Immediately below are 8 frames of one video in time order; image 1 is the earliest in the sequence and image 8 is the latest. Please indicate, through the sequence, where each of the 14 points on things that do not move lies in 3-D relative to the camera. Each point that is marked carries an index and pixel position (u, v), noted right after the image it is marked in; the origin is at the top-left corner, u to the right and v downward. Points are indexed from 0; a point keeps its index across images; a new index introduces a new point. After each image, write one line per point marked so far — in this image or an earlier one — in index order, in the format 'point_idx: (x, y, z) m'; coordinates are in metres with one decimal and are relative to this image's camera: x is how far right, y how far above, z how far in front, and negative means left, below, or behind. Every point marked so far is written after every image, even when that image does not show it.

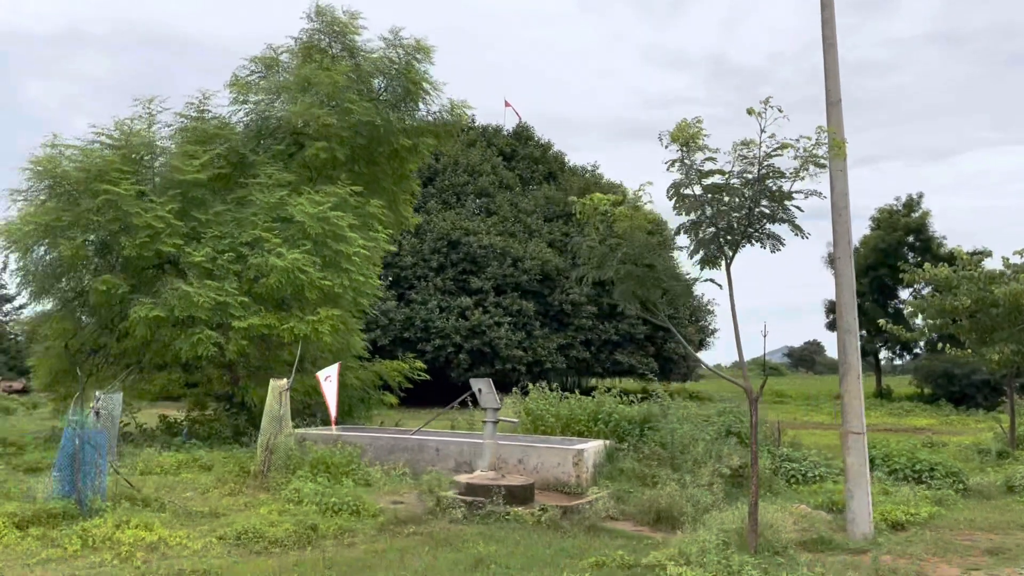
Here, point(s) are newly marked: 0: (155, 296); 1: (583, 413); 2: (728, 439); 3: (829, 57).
0: (-5.3, -0.1, +13.7) m
1: (+1.1, -1.9, +13.9) m
2: (+2.9, -2.0, +12.1) m
3: (+3.2, +2.3, +9.2) m
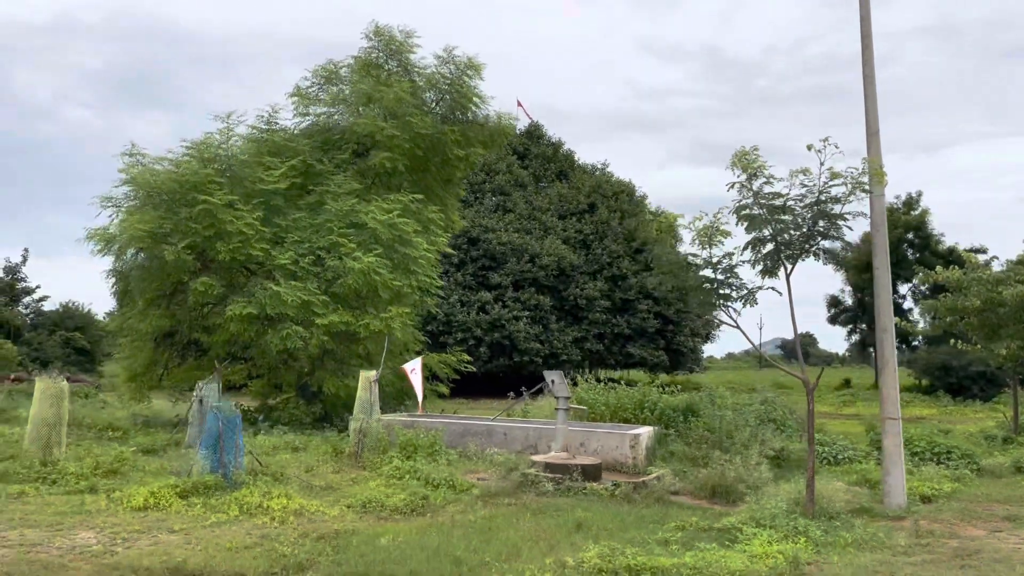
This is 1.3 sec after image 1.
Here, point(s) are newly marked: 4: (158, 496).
0: (-4.4, -0.1, +15.1) m
1: (+2.0, -1.9, +15.3) m
2: (+3.8, -2.0, +13.6) m
3: (+4.2, +2.3, +10.6) m
4: (-3.7, -2.2, +9.6) m
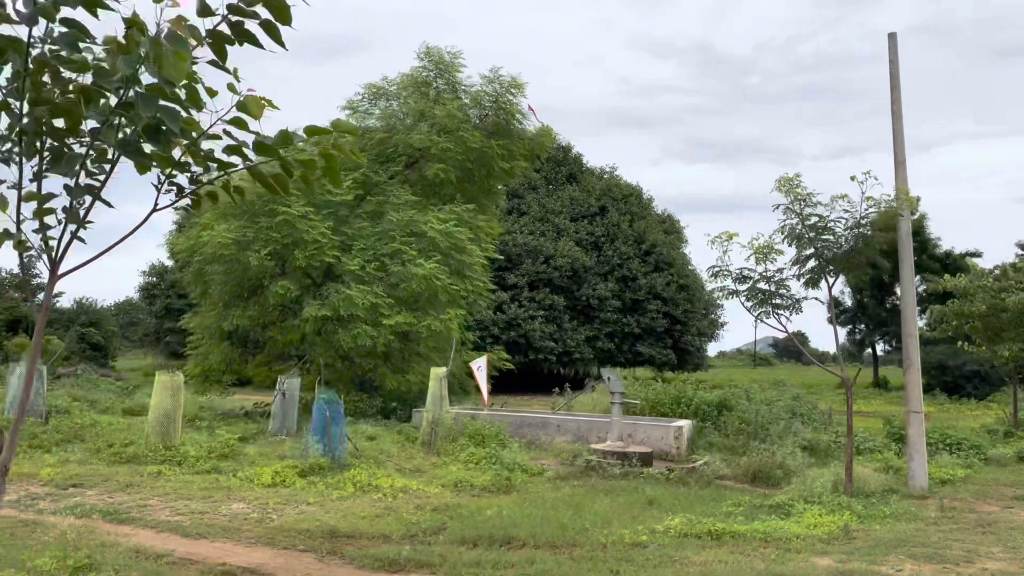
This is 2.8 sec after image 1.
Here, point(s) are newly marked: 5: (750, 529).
0: (-3.5, -0.2, +16.5) m
1: (+2.9, -2.0, +16.8) m
2: (+4.7, -2.2, +15.1) m
3: (+5.2, +2.2, +12.1) m
4: (-2.8, -2.3, +11.0) m
5: (+2.4, -2.4, +8.9) m
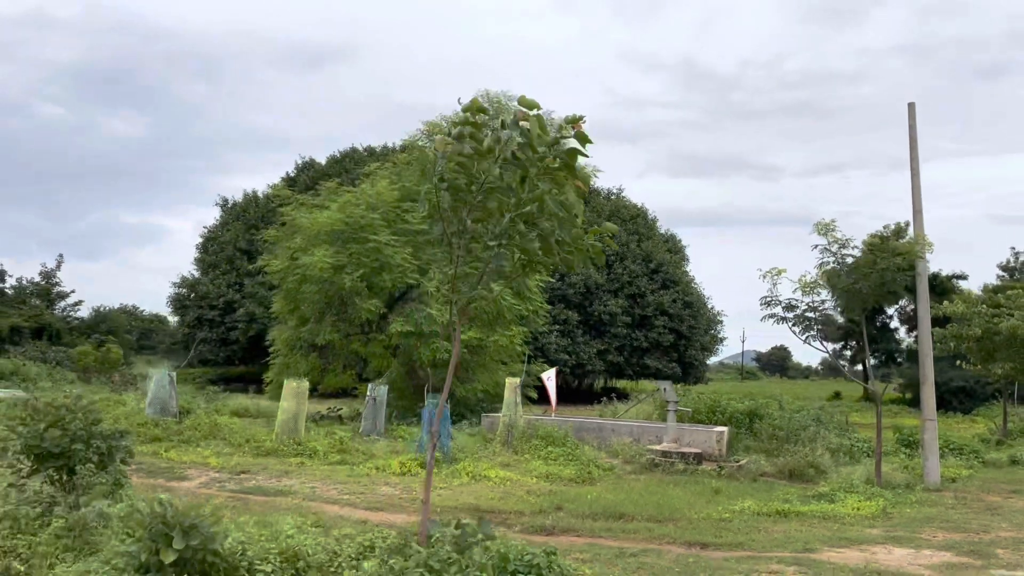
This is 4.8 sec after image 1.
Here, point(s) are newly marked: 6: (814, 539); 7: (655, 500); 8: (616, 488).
0: (-2.3, -0.5, +18.7) m
1: (+4.0, -2.5, +19.1) m
2: (+5.9, -2.6, +17.4) m
3: (+6.5, +1.7, +14.5) m
4: (-1.5, -2.6, +13.2) m
5: (+3.7, -2.7, +11.2) m
6: (+3.1, -2.6, +9.4) m
7: (+1.9, -2.8, +11.9) m
8: (+1.5, -2.8, +12.8) m
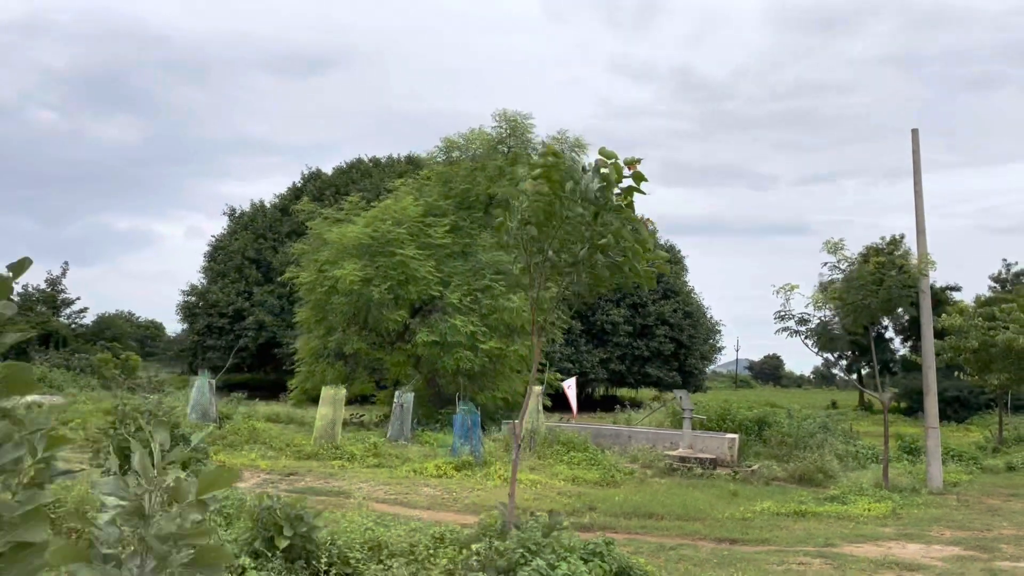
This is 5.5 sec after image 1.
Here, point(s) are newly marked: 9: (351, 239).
0: (-1.9, -0.8, +19.5) m
1: (+4.4, -2.8, +19.9) m
2: (+6.3, -2.9, +18.3) m
3: (+6.9, +1.4, +15.4) m
4: (-1.1, -2.8, +14.0) m
5: (+4.1, -2.9, +12.0) m
6: (+3.6, -2.8, +10.2) m
7: (+2.4, -3.0, +12.7) m
8: (+1.9, -3.0, +13.7) m
9: (-3.5, +1.0, +19.5) m
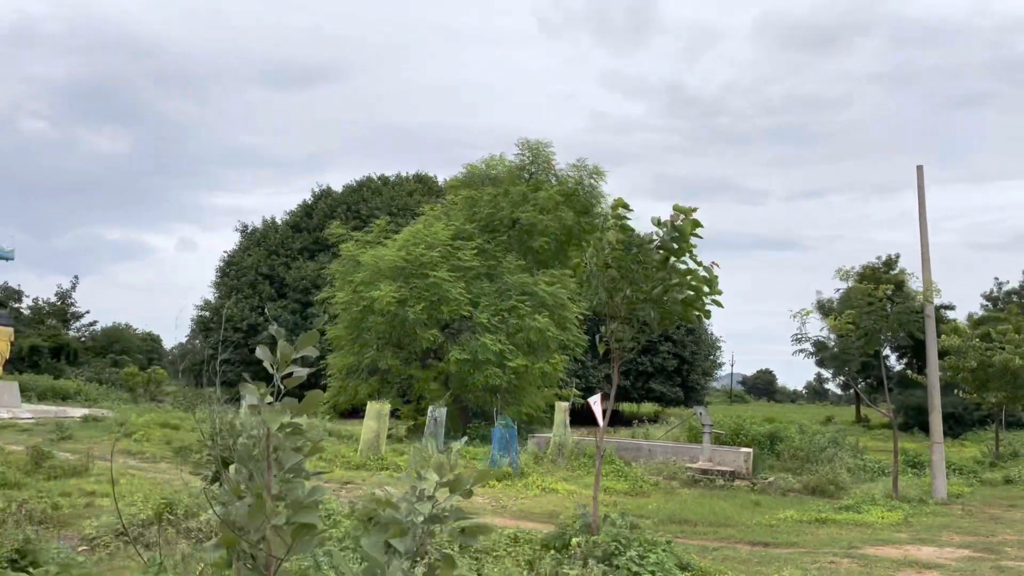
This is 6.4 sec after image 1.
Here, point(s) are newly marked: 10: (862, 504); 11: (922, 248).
0: (-1.3, -1.3, +20.6) m
1: (+5.0, -3.3, +21.0) m
2: (+6.9, -3.4, +19.4) m
3: (+7.6, +1.0, +16.6) m
4: (-0.4, -3.2, +15.1) m
5: (+4.8, -3.3, +13.1) m
6: (+4.3, -3.2, +11.3) m
7: (+3.0, -3.4, +13.8) m
8: (+2.6, -3.4, +14.8) m
9: (-2.9, +0.6, +20.6) m
10: (+5.5, -3.4, +14.3) m
11: (+7.5, +0.7, +16.5) m
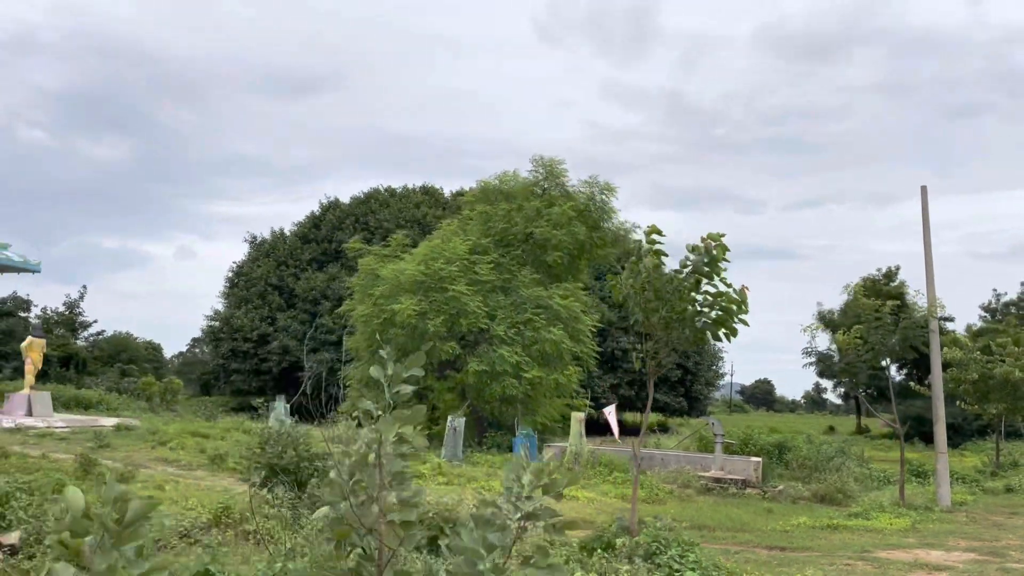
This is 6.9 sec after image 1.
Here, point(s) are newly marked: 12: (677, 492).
0: (-0.9, -1.6, +21.2) m
1: (+5.4, -3.6, +21.7) m
2: (+7.3, -3.7, +20.0) m
3: (+8.0, +0.7, +17.3) m
4: (-0.1, -3.4, +15.7) m
5: (+5.2, -3.6, +13.8) m
6: (+4.7, -3.4, +11.9) m
7: (+3.4, -3.6, +14.4) m
8: (+3.0, -3.7, +15.4) m
9: (-2.5, +0.3, +21.3) m
10: (+5.9, -3.7, +14.9) m
11: (+7.9, +0.5, +17.1) m
12: (+3.1, -3.8, +16.9) m
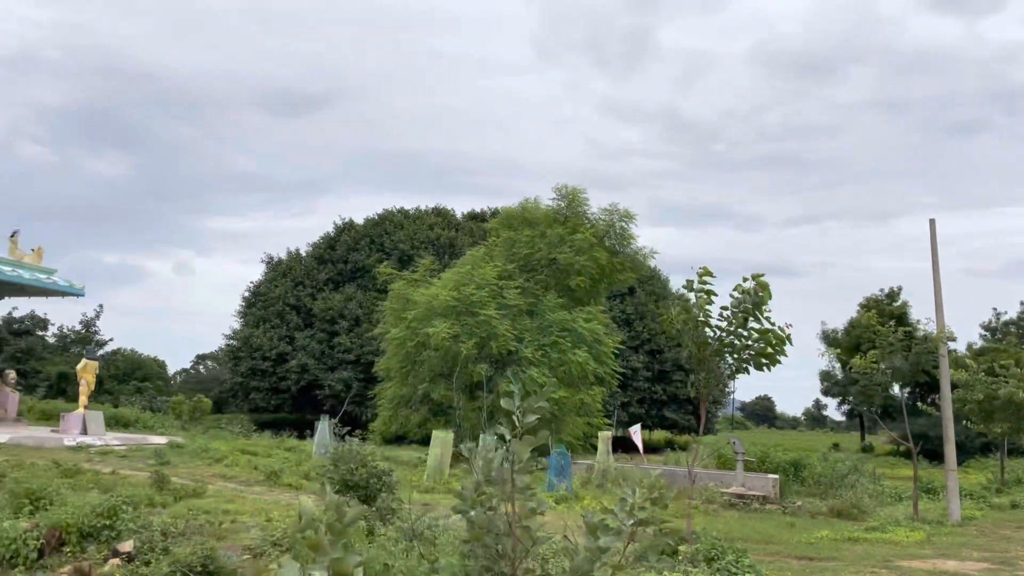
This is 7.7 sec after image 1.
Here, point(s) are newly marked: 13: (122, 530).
0: (-0.2, -2.2, +22.2) m
1: (+6.1, -4.2, +22.7) m
2: (+8.0, -4.3, +21.1) m
3: (+8.6, +0.2, +18.4) m
4: (+0.6, -3.9, +16.7) m
5: (+5.9, -4.1, +14.8) m
6: (+5.4, -3.8, +13.0) m
7: (+4.1, -4.1, +15.5) m
8: (+3.6, -4.2, +16.4) m
9: (-1.8, -0.3, +22.3) m
10: (+6.6, -4.2, +16.0) m
11: (+8.5, -0.1, +18.2) m
12: (+3.8, -4.4, +17.9) m
13: (-4.5, -2.8, +10.4) m
